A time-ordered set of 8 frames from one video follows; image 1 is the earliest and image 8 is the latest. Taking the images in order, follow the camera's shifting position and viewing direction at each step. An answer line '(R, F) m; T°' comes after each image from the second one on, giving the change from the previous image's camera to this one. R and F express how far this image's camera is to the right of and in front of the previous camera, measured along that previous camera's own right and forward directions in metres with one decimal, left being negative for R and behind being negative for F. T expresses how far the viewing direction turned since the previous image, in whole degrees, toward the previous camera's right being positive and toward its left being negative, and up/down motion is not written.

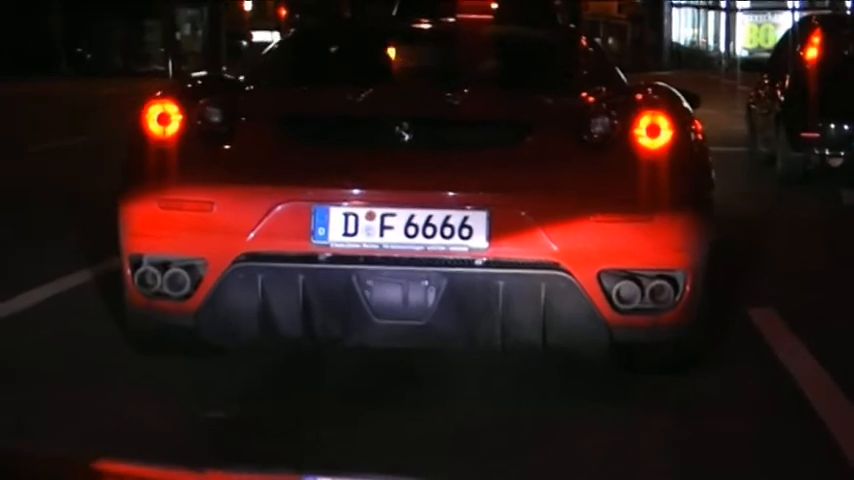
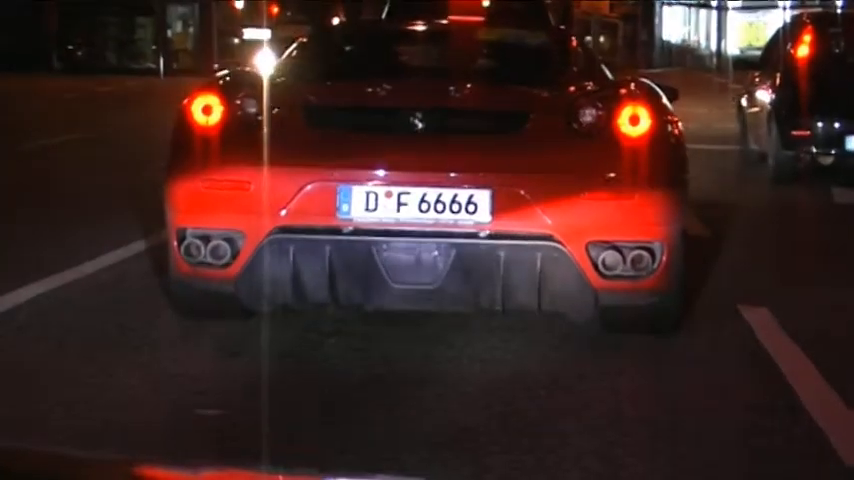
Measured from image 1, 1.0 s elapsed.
(0.0, 0.0) m; 0°
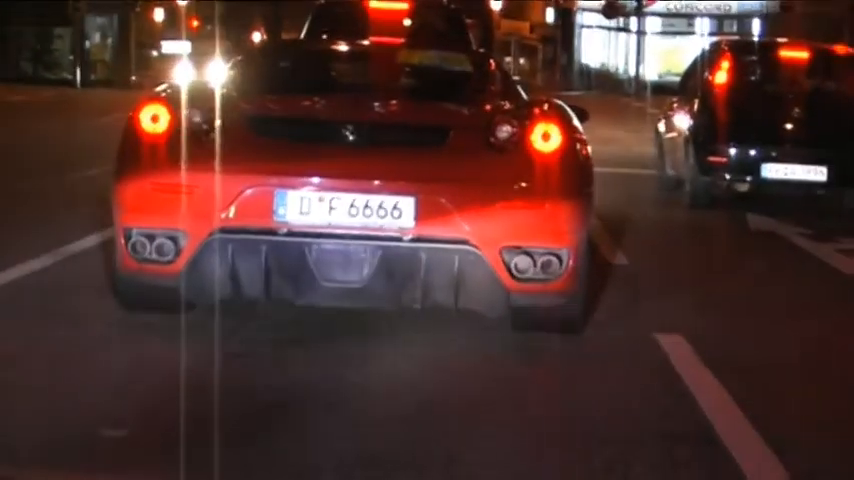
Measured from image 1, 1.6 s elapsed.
(0.0, +0.1) m; +3°
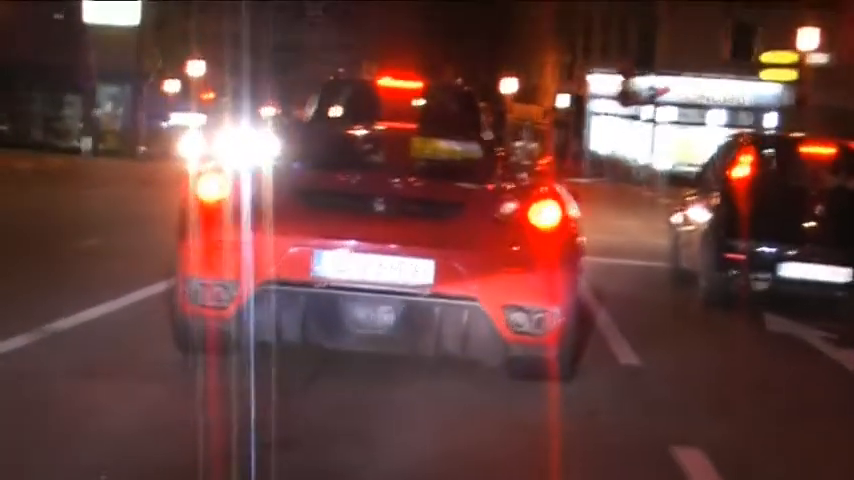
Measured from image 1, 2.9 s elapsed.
(0.0, +0.5) m; 0°
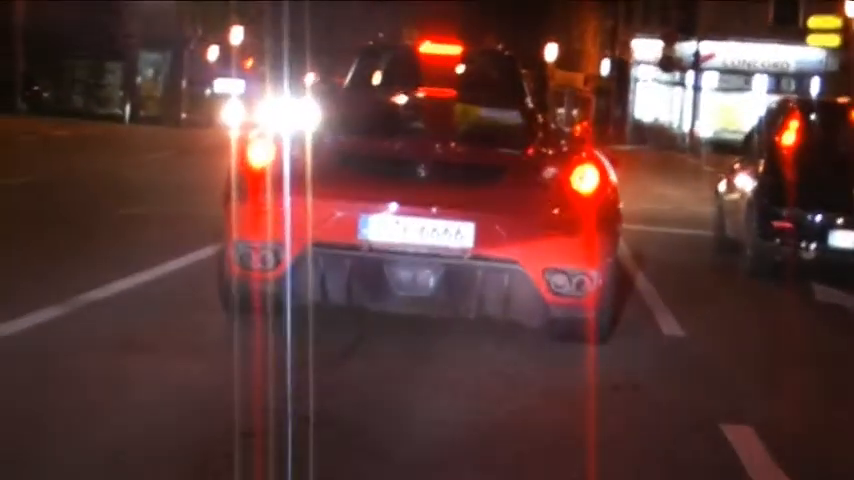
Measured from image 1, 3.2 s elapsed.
(0.0, +0.2) m; -1°
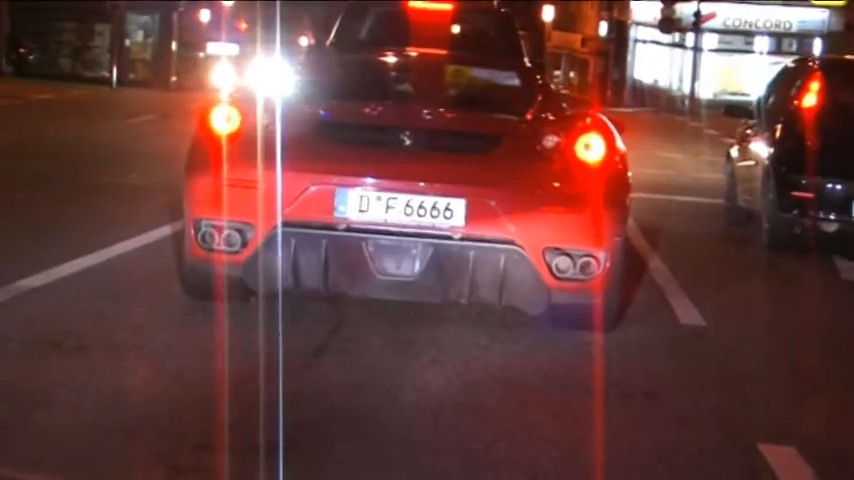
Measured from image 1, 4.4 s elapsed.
(+0.1, +1.0) m; 0°
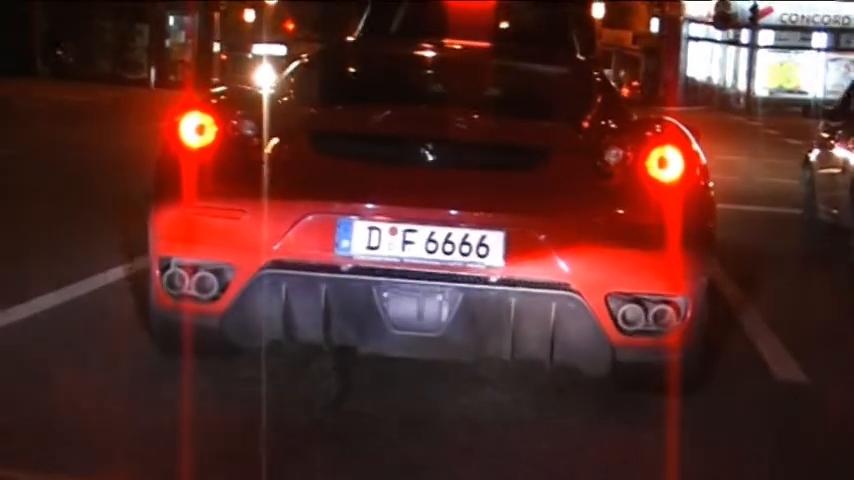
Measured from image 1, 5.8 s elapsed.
(+0.1, +1.4) m; -2°
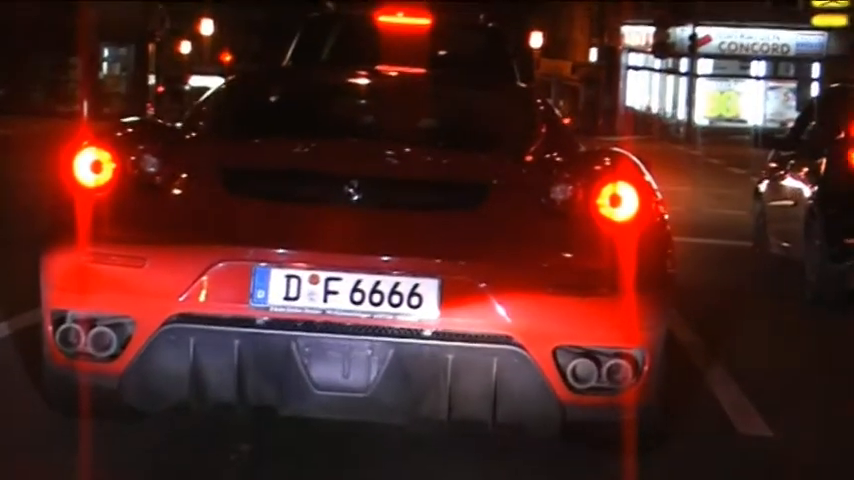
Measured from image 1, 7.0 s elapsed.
(0.0, +0.5) m; +2°
